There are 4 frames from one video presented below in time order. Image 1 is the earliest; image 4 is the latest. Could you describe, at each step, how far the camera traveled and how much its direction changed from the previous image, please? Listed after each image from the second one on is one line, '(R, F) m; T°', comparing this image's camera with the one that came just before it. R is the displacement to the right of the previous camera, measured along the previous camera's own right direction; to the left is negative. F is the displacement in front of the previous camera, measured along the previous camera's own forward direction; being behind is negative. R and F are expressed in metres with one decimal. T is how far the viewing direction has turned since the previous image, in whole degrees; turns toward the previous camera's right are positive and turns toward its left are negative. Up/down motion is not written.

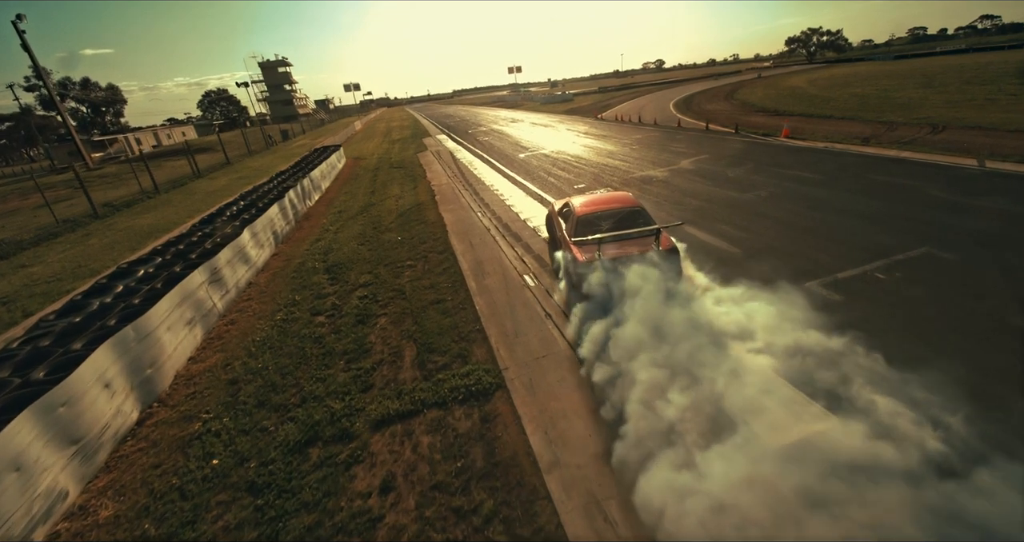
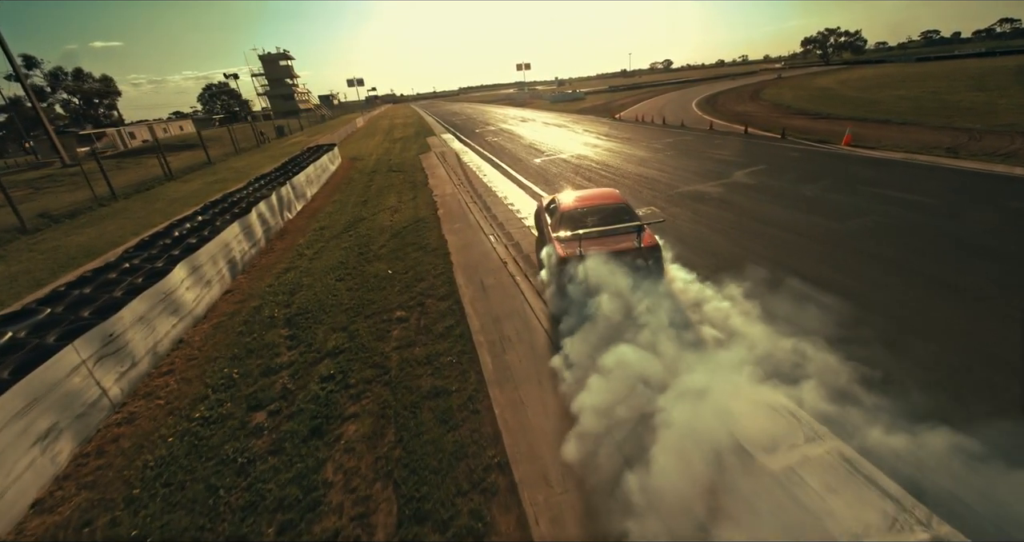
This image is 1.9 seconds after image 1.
(-0.4, +2.5) m; 0°
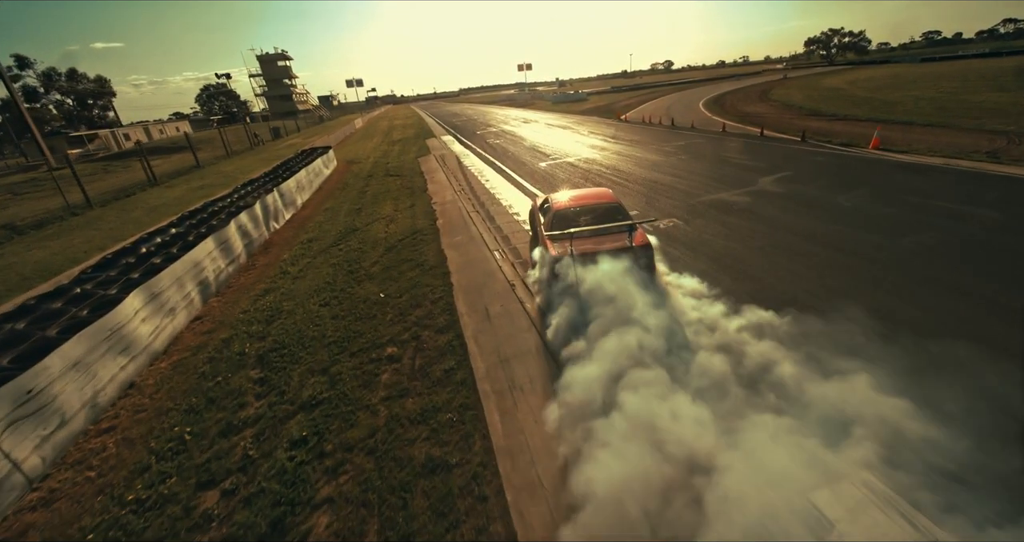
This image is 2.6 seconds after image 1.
(-0.1, +1.0) m; 0°
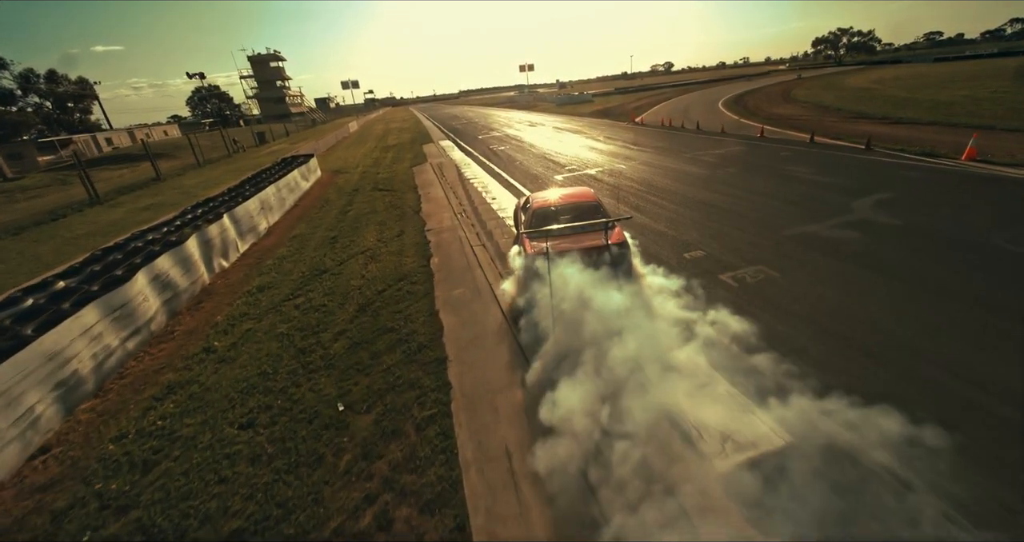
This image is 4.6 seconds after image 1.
(-0.4, +2.8) m; 0°
